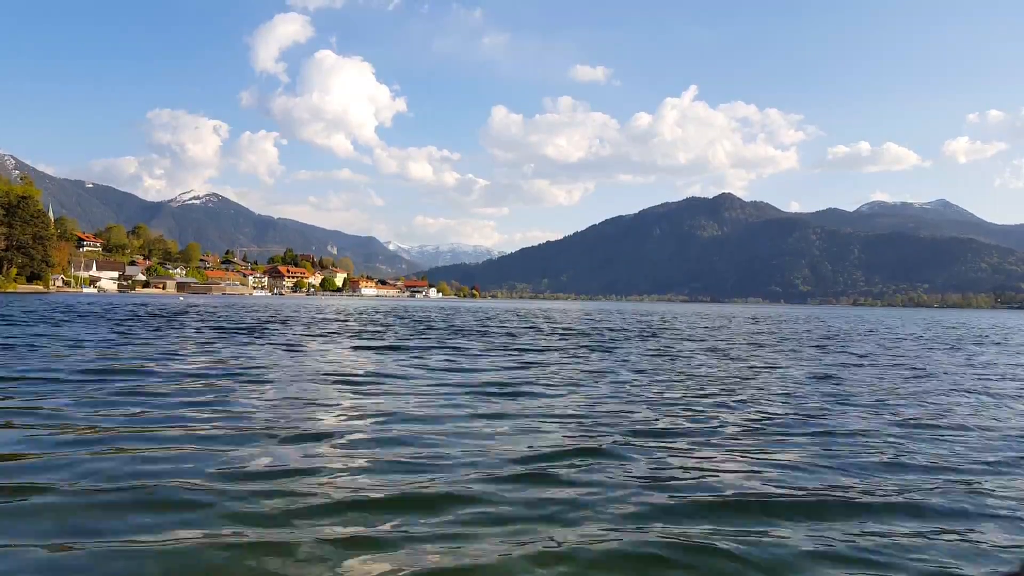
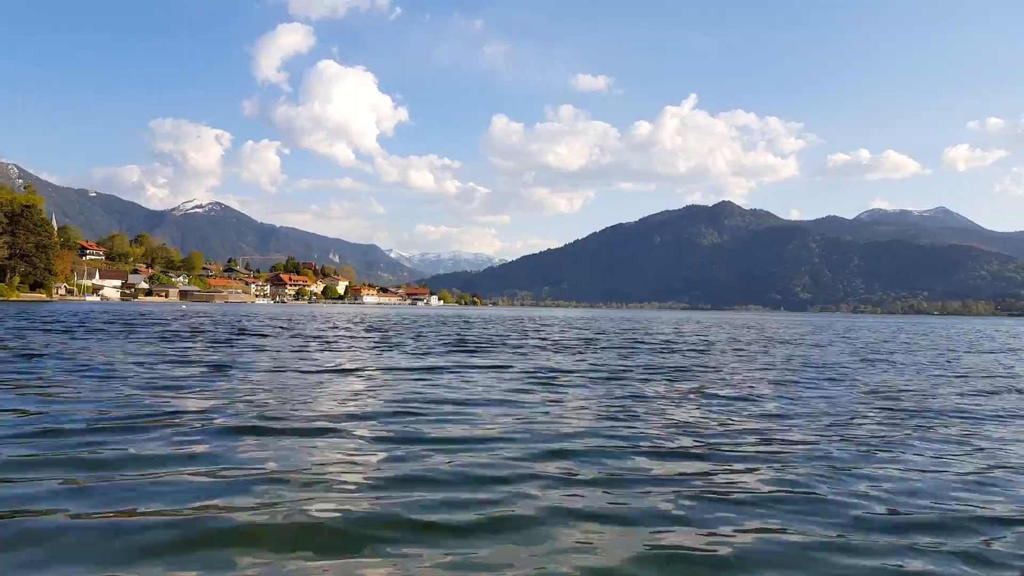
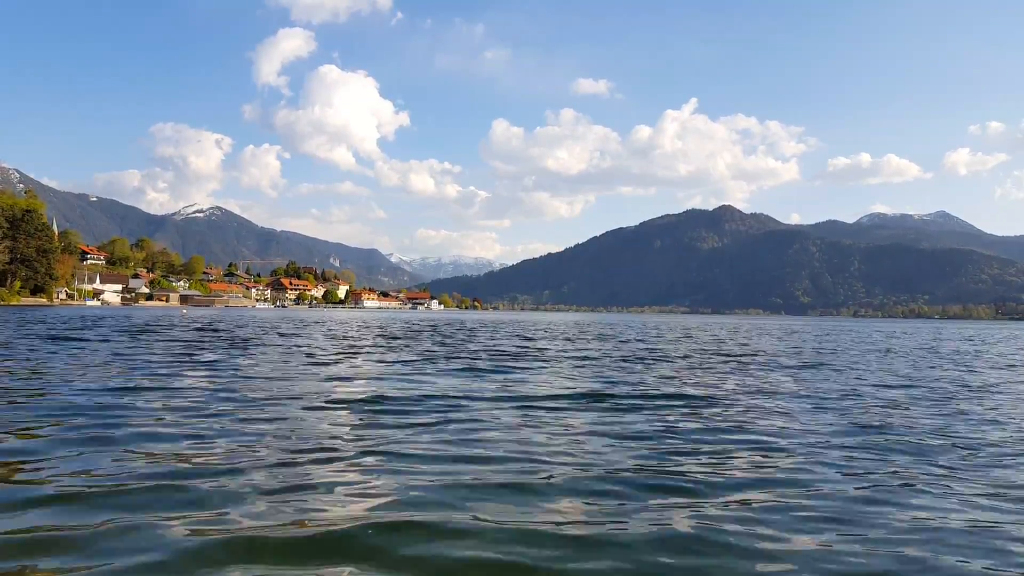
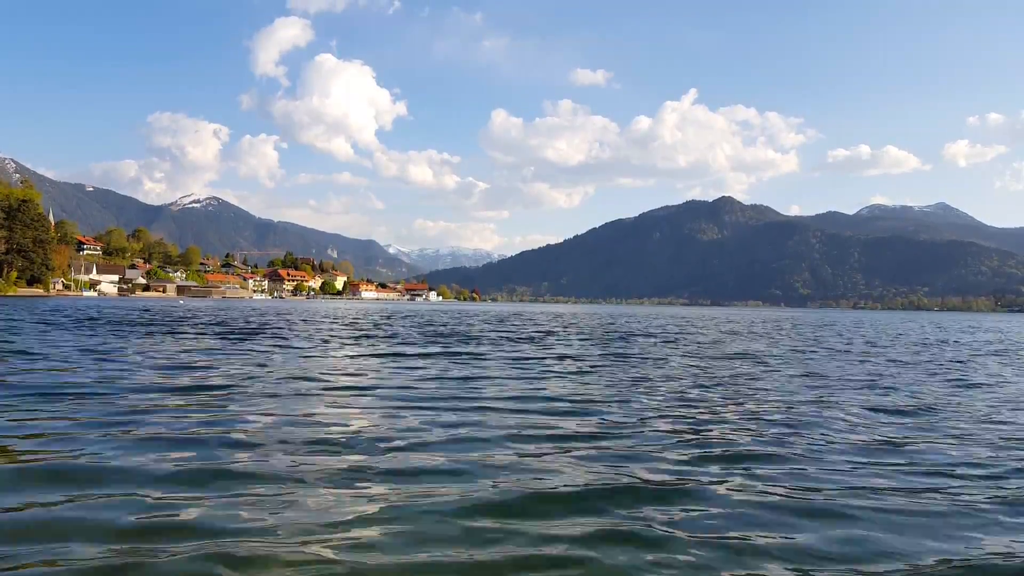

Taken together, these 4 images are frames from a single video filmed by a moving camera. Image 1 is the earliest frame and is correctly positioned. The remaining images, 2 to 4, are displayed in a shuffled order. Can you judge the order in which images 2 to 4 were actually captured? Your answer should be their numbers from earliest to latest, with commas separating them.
4, 2, 3
